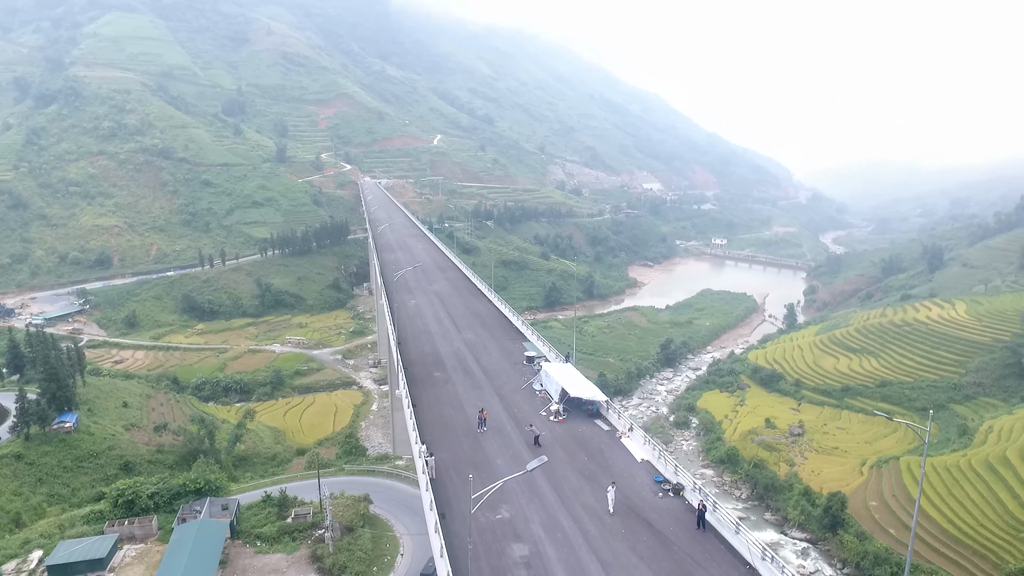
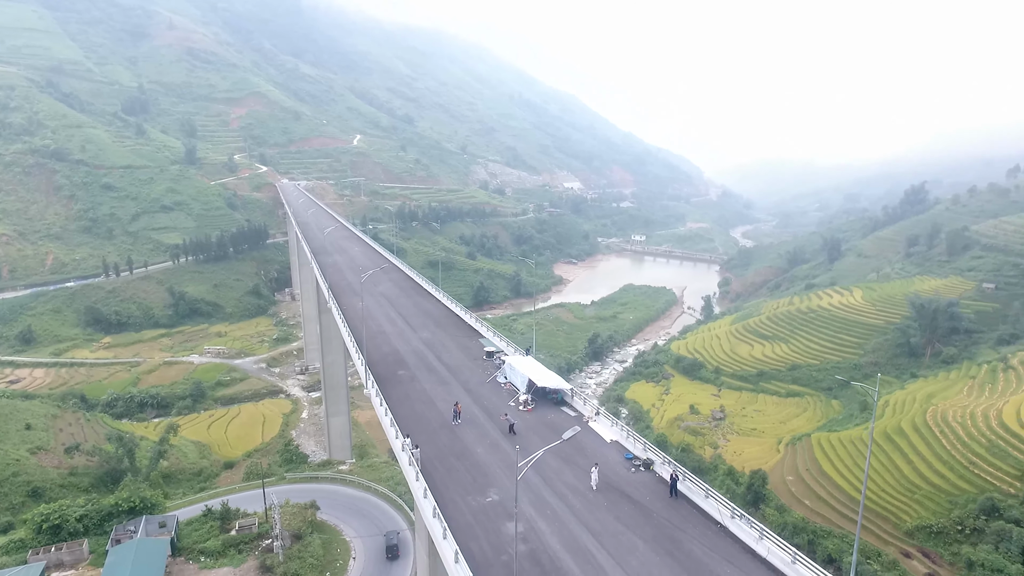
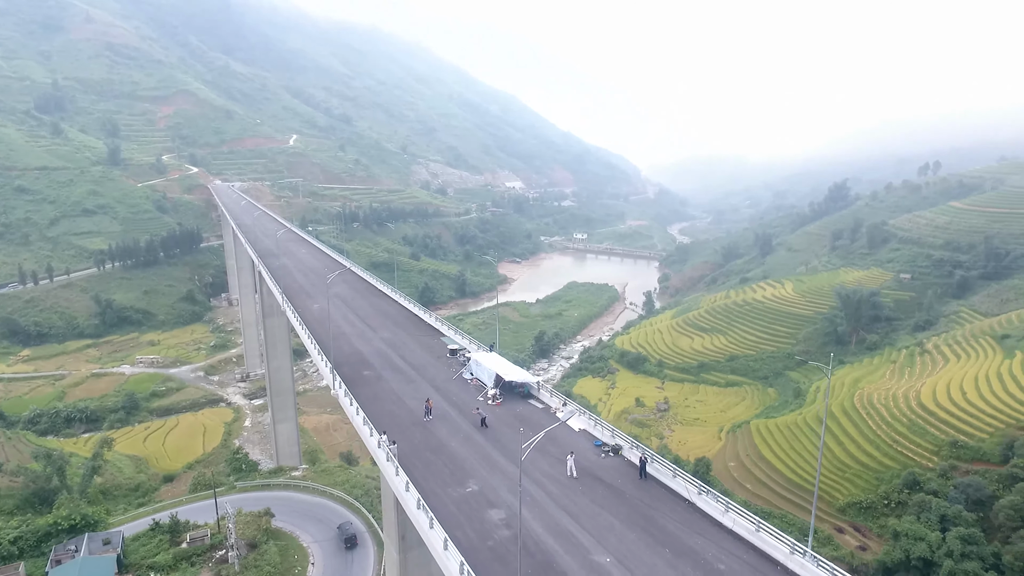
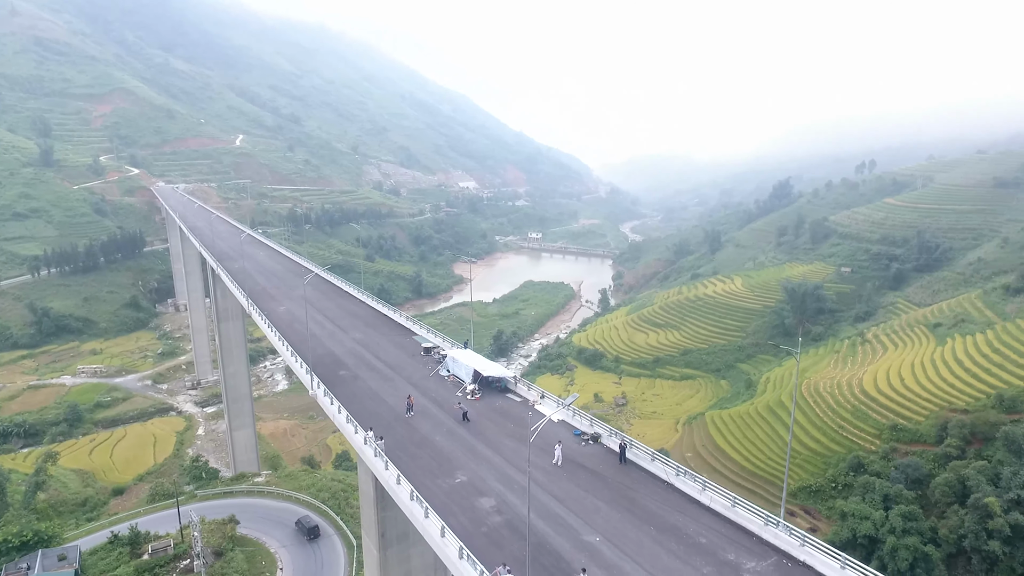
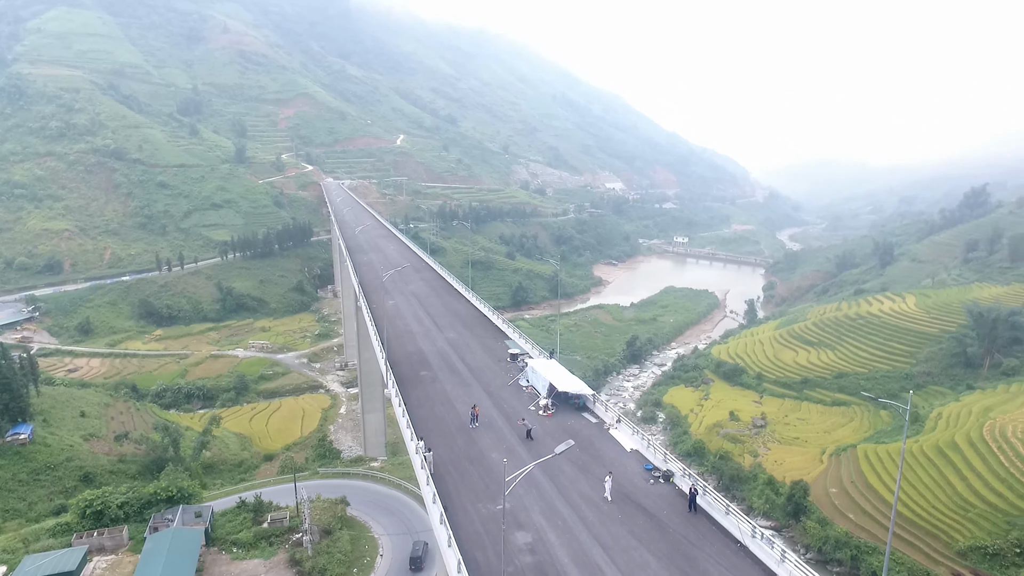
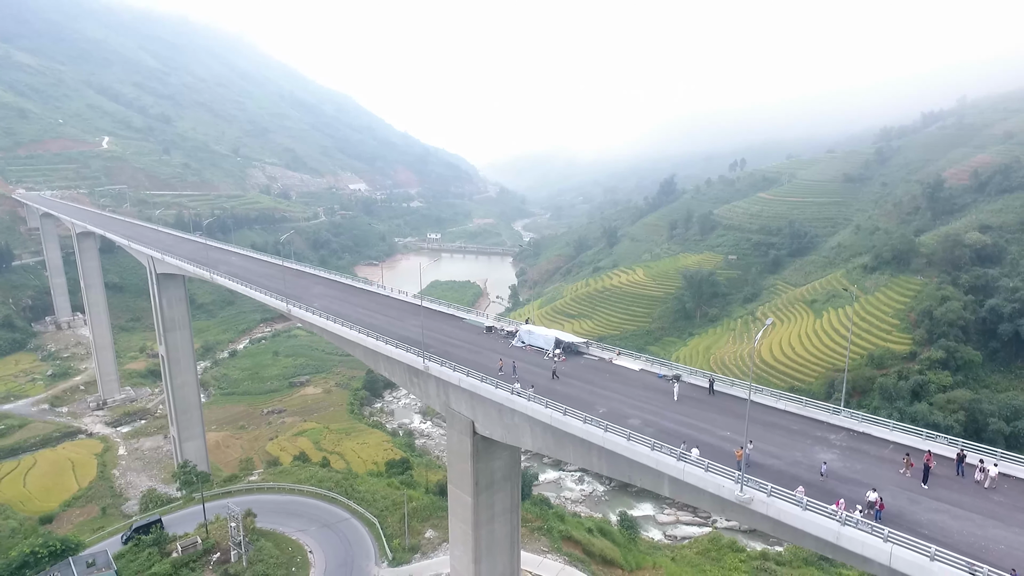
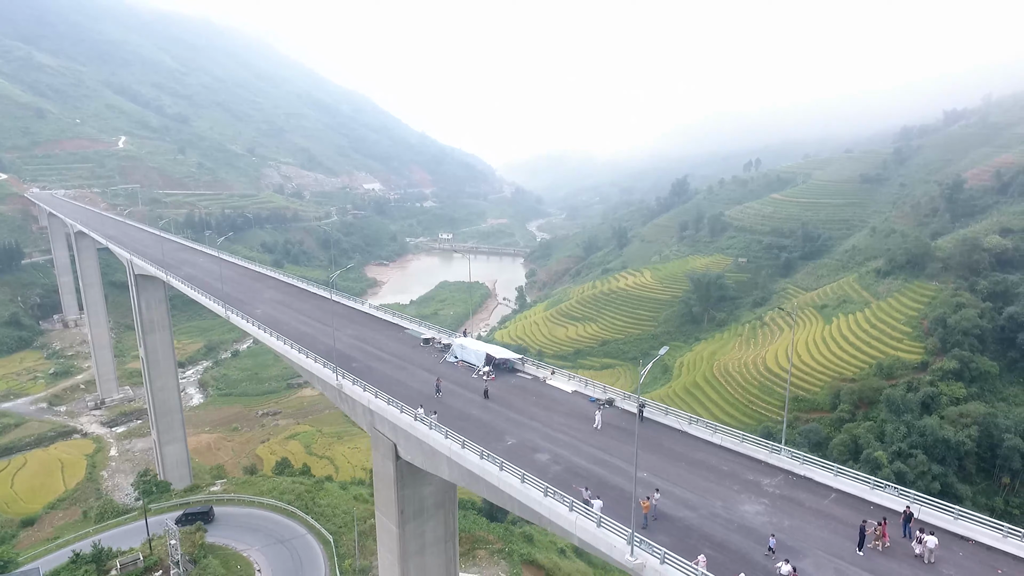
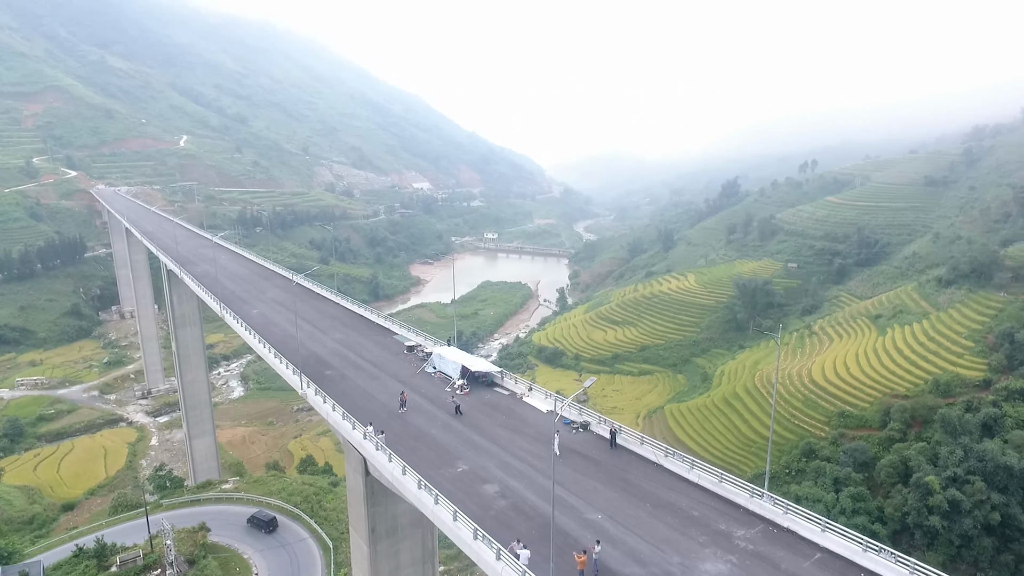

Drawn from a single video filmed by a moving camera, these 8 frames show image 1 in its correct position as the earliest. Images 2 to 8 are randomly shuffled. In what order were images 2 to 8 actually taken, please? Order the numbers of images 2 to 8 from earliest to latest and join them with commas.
5, 2, 3, 4, 8, 7, 6
